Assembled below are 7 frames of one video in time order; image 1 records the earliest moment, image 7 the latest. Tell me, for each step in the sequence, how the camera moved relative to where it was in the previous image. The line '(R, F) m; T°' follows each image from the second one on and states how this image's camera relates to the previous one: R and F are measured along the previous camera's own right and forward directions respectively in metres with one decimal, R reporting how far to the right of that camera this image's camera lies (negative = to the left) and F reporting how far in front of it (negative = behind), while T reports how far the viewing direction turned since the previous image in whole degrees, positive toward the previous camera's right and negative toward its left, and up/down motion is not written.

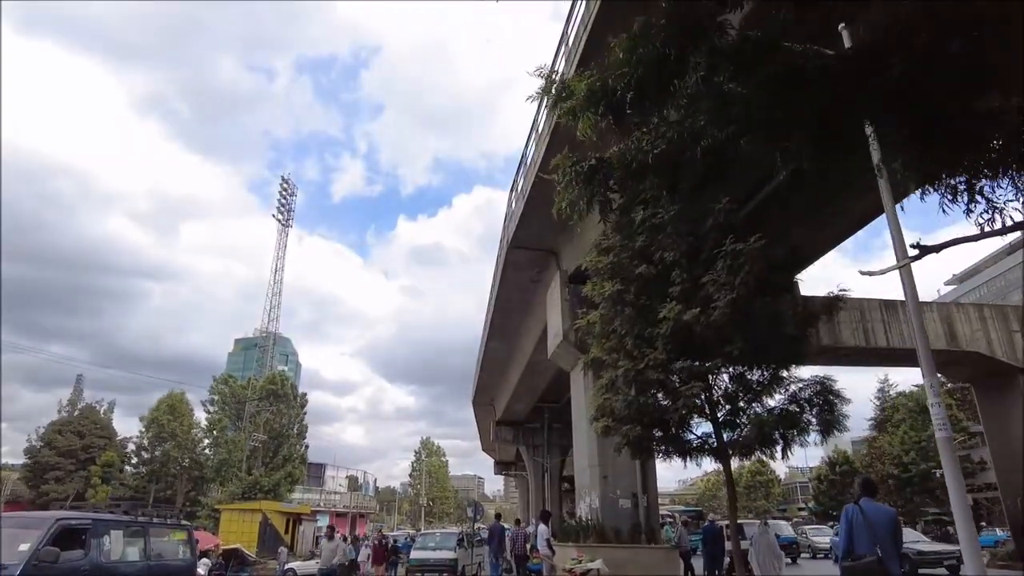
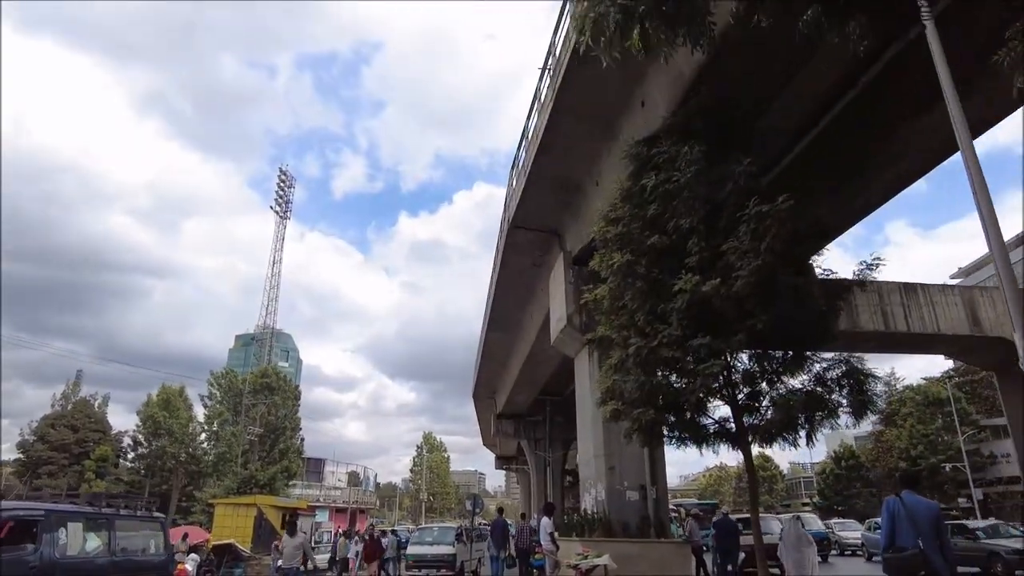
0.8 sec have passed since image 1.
(0.0, +0.8) m; 0°
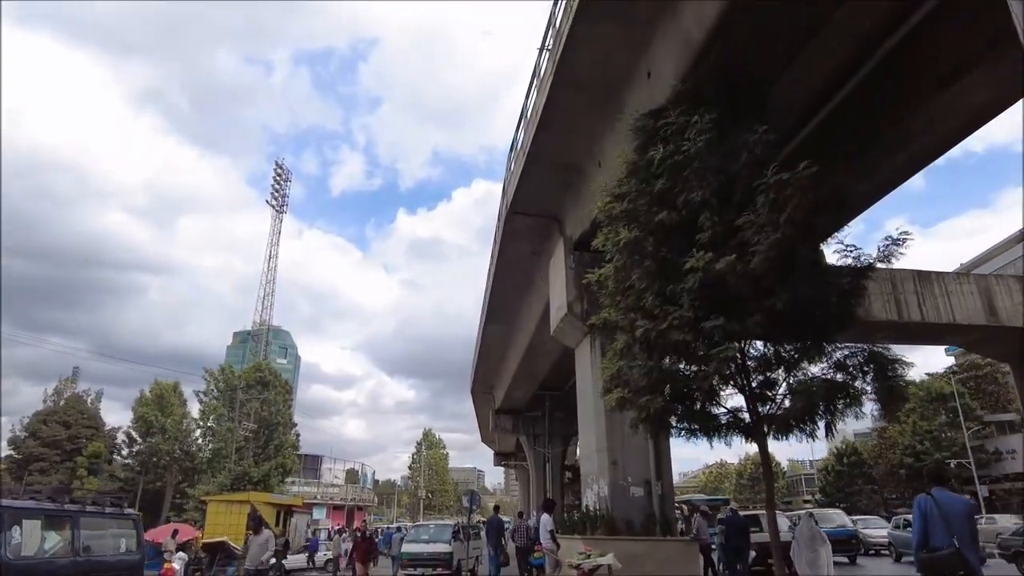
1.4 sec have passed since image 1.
(0.0, +0.6) m; 0°
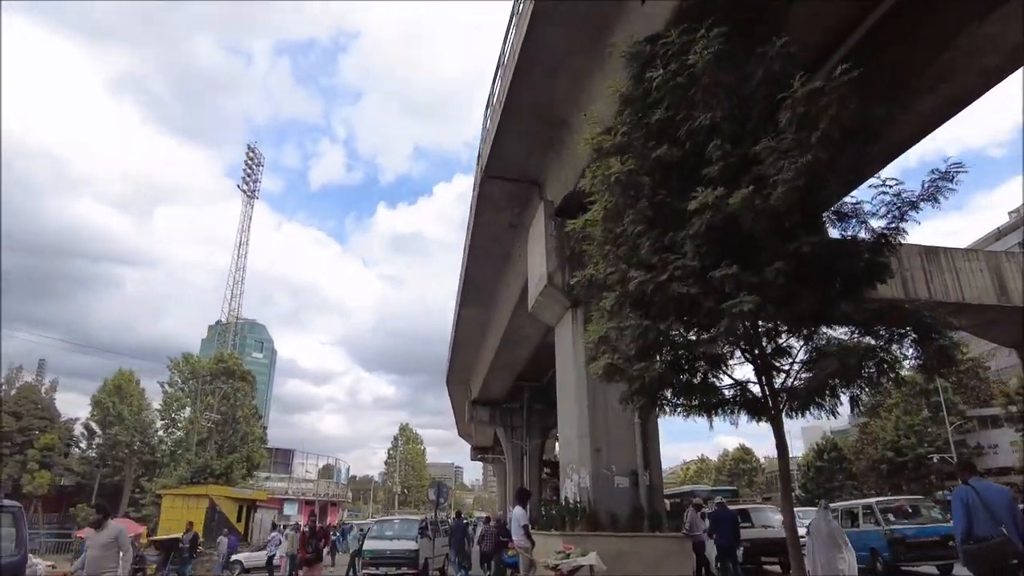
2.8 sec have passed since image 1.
(+0.1, +1.4) m; +2°
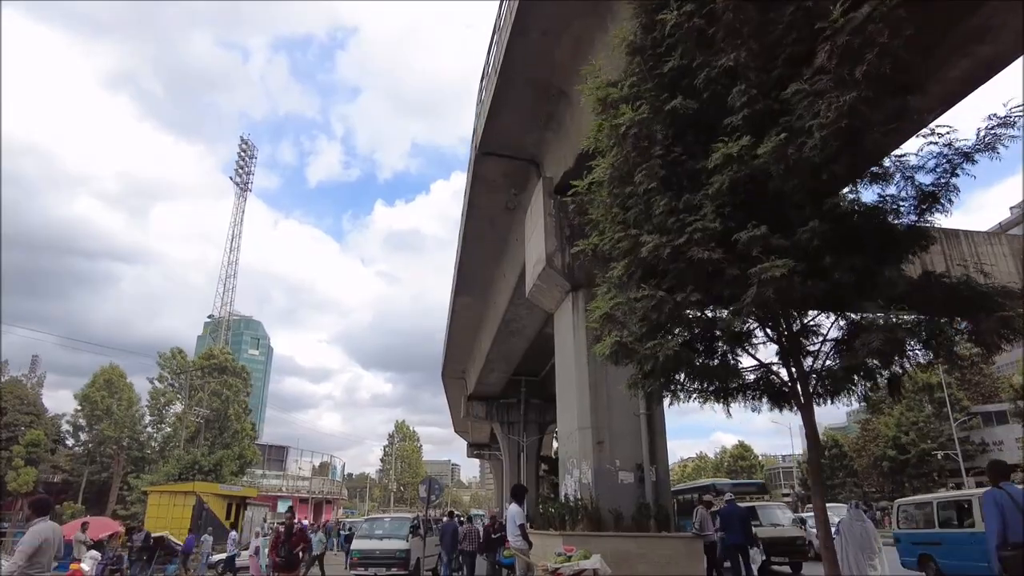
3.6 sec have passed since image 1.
(0.0, +0.8) m; 0°
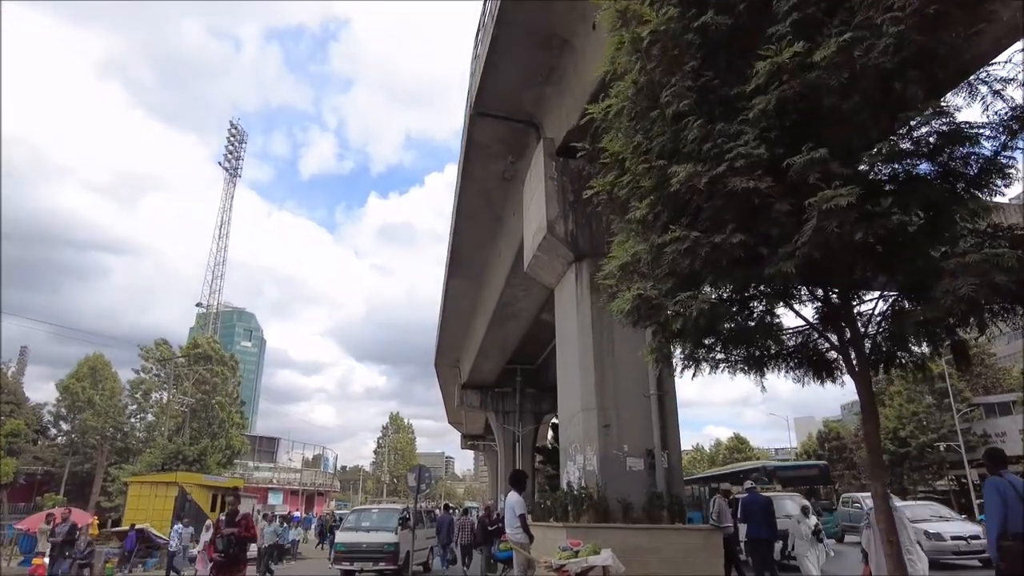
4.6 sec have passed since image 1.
(0.0, +1.0) m; 0°
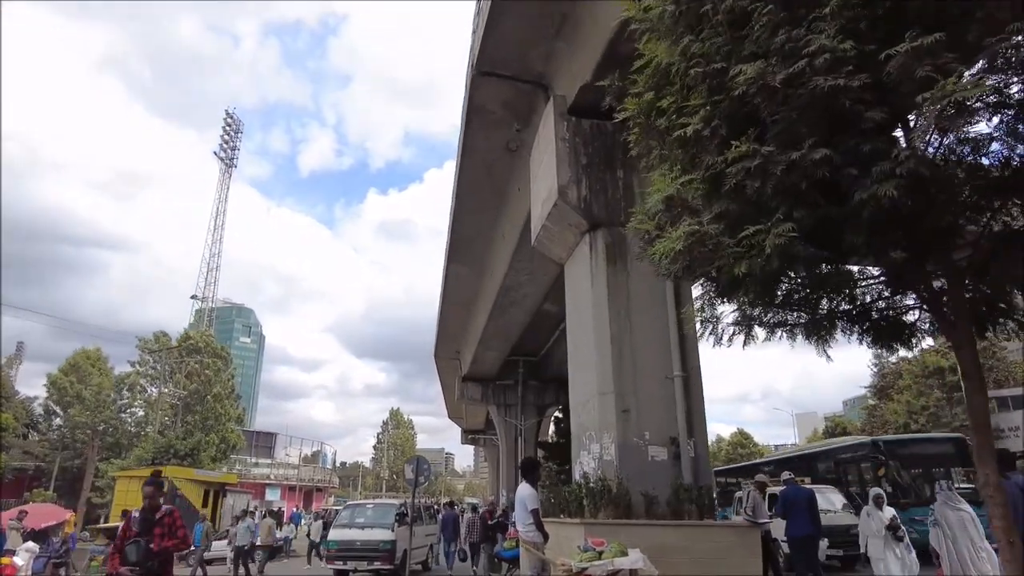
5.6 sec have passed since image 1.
(-0.1, +1.0) m; 0°
